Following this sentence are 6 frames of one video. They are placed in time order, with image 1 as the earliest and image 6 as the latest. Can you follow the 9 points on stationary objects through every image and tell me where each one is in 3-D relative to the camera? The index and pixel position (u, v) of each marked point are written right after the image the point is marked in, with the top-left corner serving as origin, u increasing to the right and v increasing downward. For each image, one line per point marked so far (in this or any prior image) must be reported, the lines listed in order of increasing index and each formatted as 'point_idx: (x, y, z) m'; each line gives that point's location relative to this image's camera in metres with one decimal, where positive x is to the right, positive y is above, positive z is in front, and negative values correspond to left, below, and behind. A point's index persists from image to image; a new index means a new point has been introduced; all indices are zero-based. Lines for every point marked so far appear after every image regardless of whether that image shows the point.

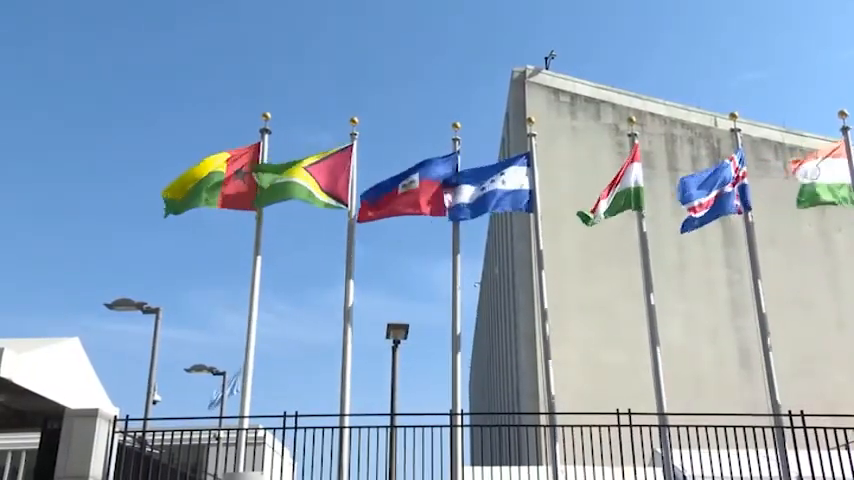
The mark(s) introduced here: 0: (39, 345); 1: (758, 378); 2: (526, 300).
0: (-14.7, -4.0, +13.6) m
1: (+14.6, -6.3, +16.6) m
2: (+4.3, -2.8, +16.3) m
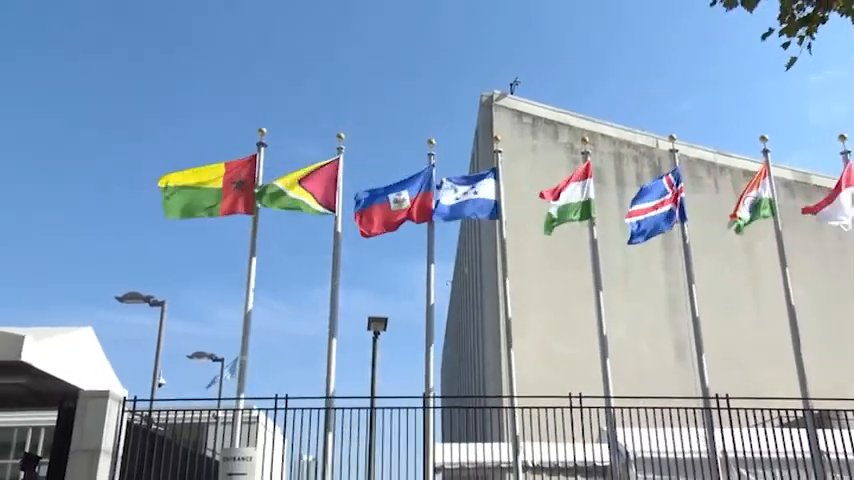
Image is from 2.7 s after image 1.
0: (-15.7, -4.0, +15.3) m
1: (+13.5, -6.6, +18.8) m
2: (+3.2, -3.0, +18.3) m
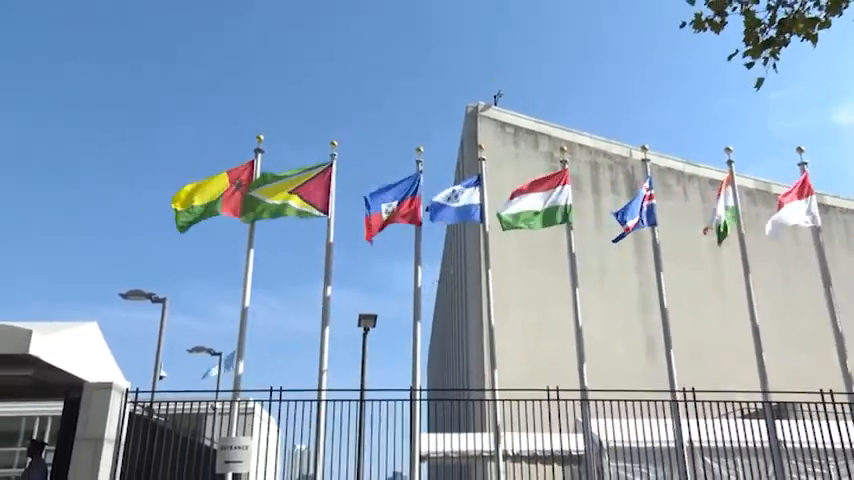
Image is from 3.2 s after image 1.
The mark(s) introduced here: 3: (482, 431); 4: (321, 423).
0: (-16.3, -4.0, +16.2) m
1: (+12.8, -6.8, +20.0) m
2: (+2.5, -3.2, +19.4) m
3: (+2.9, -9.9, +18.8) m
4: (-5.2, -9.0, +17.8) m
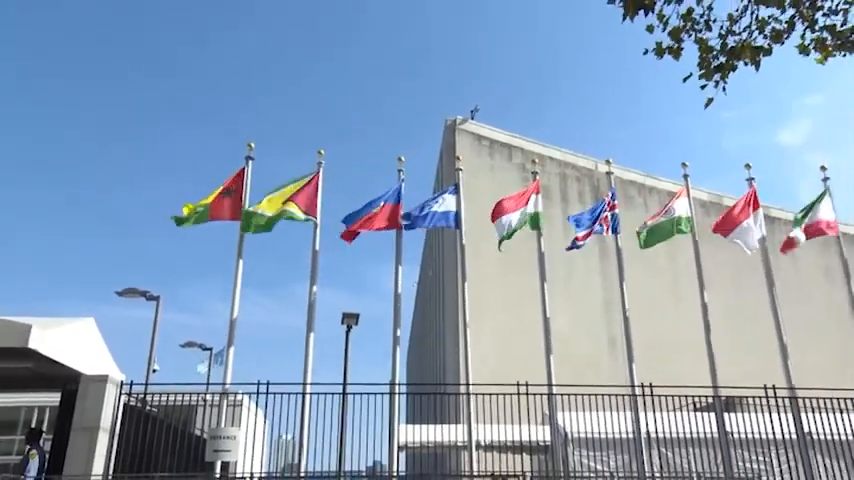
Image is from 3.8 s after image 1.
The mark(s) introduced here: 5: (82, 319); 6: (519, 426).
0: (-17.4, -4.0, +17.2) m
1: (+11.7, -7.2, +21.5) m
2: (+1.4, -3.4, +20.7) m
3: (+1.7, -10.2, +20.1) m
4: (-6.4, -9.2, +19.0) m
5: (-17.2, -3.9, +18.1) m
6: (+5.1, -10.3, +20.0) m
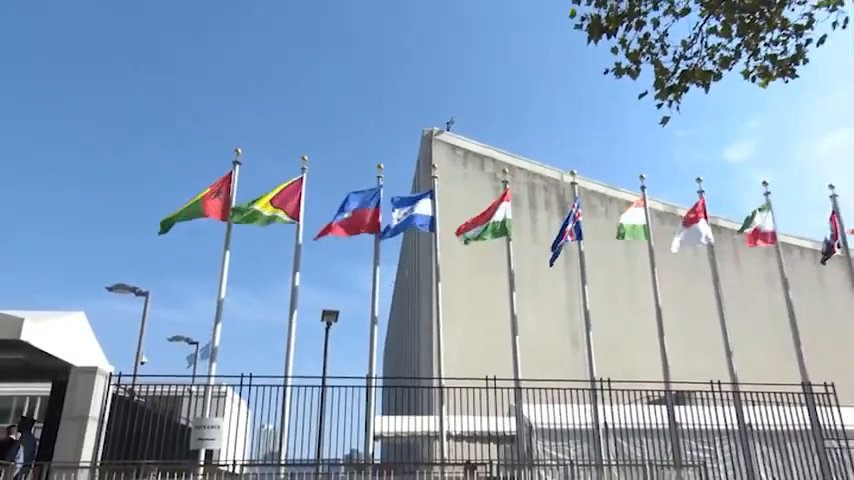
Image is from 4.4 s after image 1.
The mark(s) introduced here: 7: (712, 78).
0: (-18.7, -3.9, +18.1) m
1: (+10.2, -7.5, +23.0) m
2: (0.0, -3.6, +22.1) m
3: (+0.2, -10.3, +21.5) m
4: (-7.8, -9.2, +20.2) m
5: (-18.6, -3.8, +19.0) m
6: (+3.6, -10.5, +21.4) m
7: (+14.7, +8.3, +18.6) m
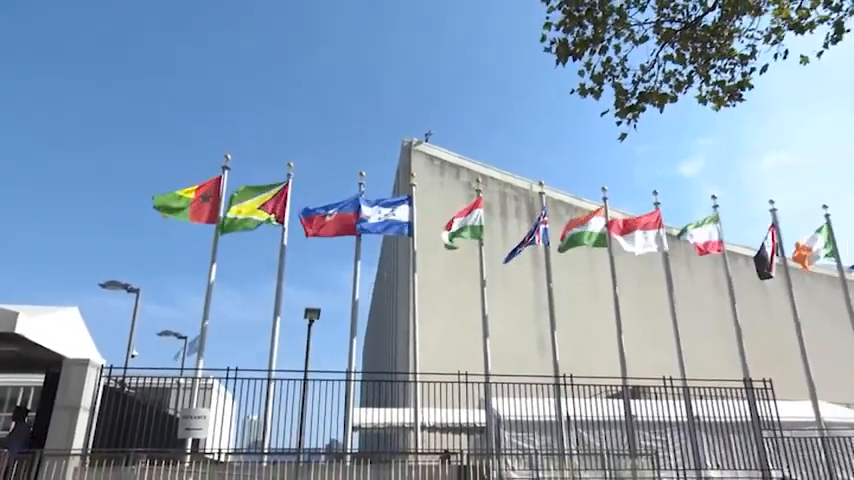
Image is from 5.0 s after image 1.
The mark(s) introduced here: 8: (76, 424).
0: (-20.1, -3.8, +19.1) m
1: (+8.7, -7.9, +24.7) m
2: (-1.4, -3.8, +23.5) m
3: (-1.3, -10.6, +22.9) m
4: (-9.3, -9.3, +21.4) m
5: (-19.9, -3.8, +20.0) m
6: (+2.1, -10.8, +22.9) m
7: (+13.5, +7.9, +20.3) m
8: (-18.7, -9.8, +19.3) m
